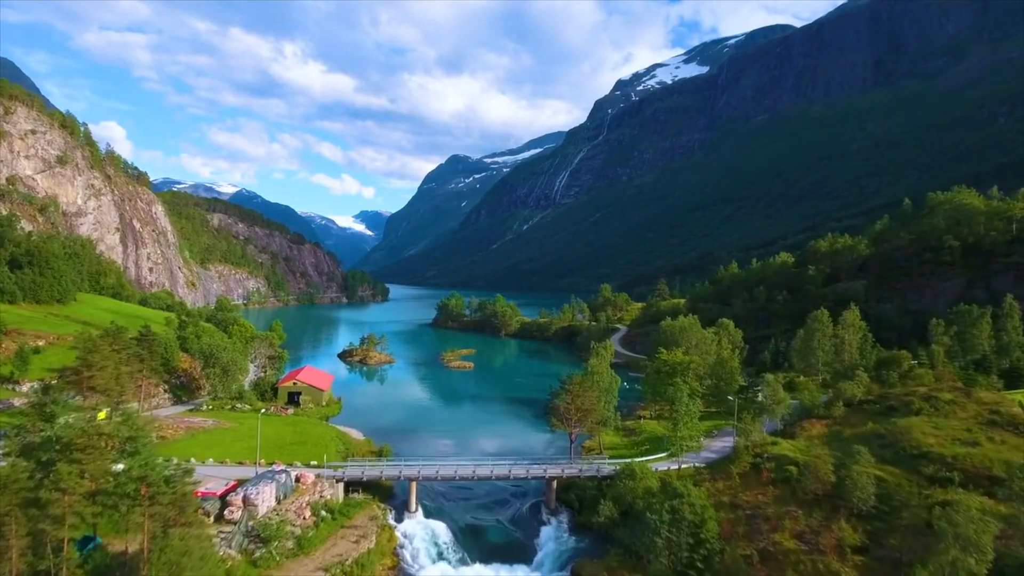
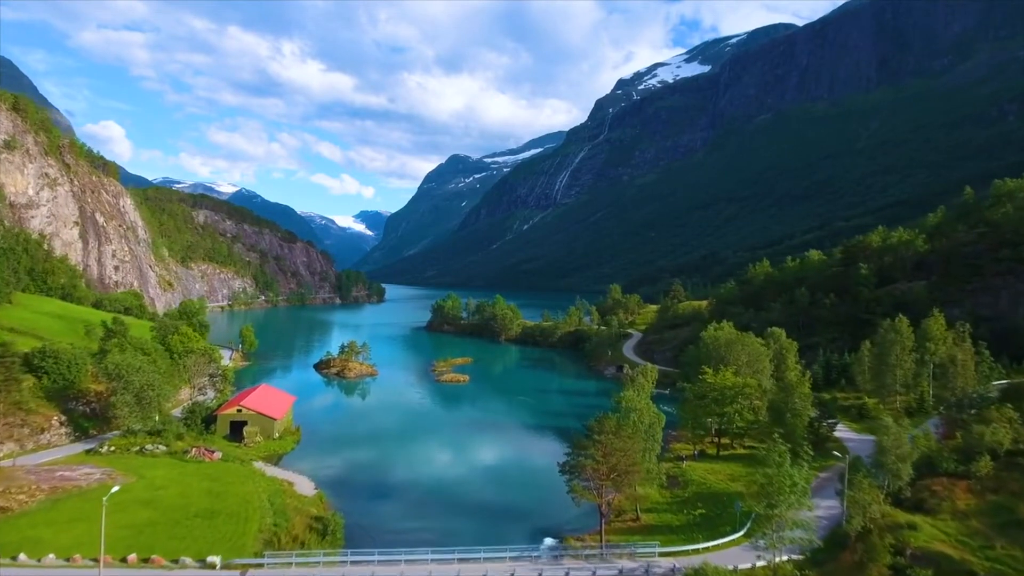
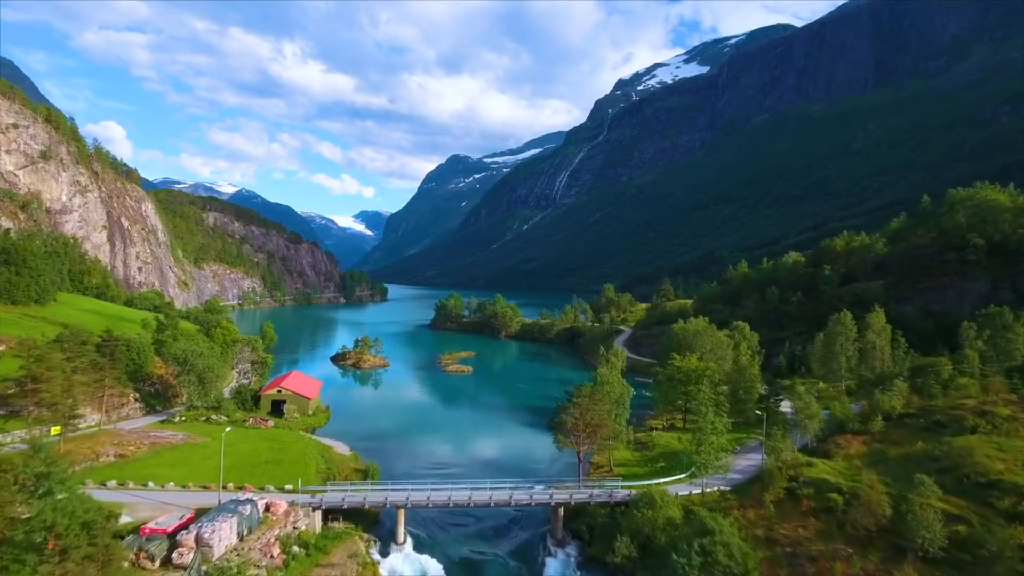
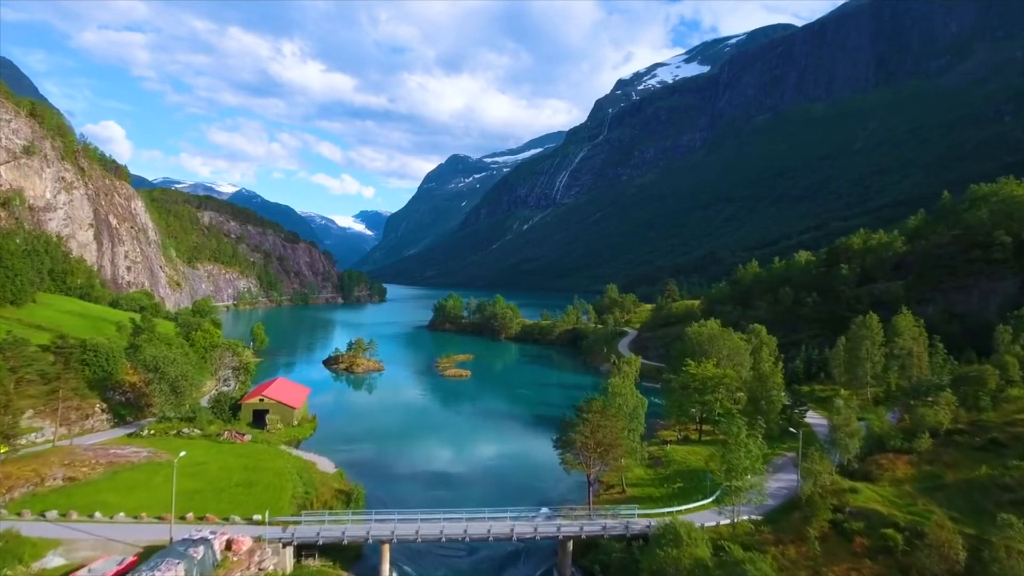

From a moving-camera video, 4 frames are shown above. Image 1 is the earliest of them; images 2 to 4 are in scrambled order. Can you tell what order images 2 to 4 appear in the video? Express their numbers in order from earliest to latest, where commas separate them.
3, 4, 2
